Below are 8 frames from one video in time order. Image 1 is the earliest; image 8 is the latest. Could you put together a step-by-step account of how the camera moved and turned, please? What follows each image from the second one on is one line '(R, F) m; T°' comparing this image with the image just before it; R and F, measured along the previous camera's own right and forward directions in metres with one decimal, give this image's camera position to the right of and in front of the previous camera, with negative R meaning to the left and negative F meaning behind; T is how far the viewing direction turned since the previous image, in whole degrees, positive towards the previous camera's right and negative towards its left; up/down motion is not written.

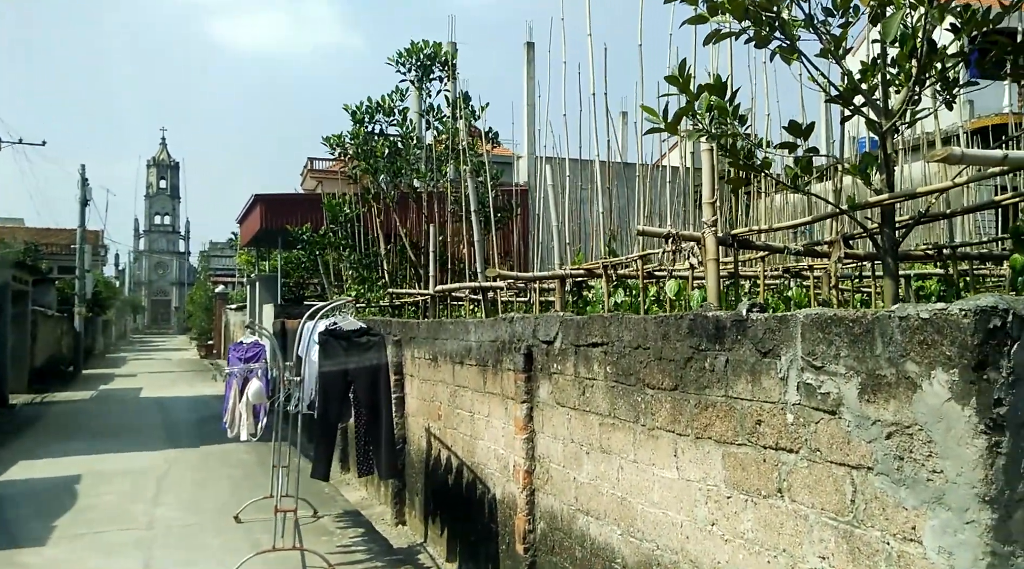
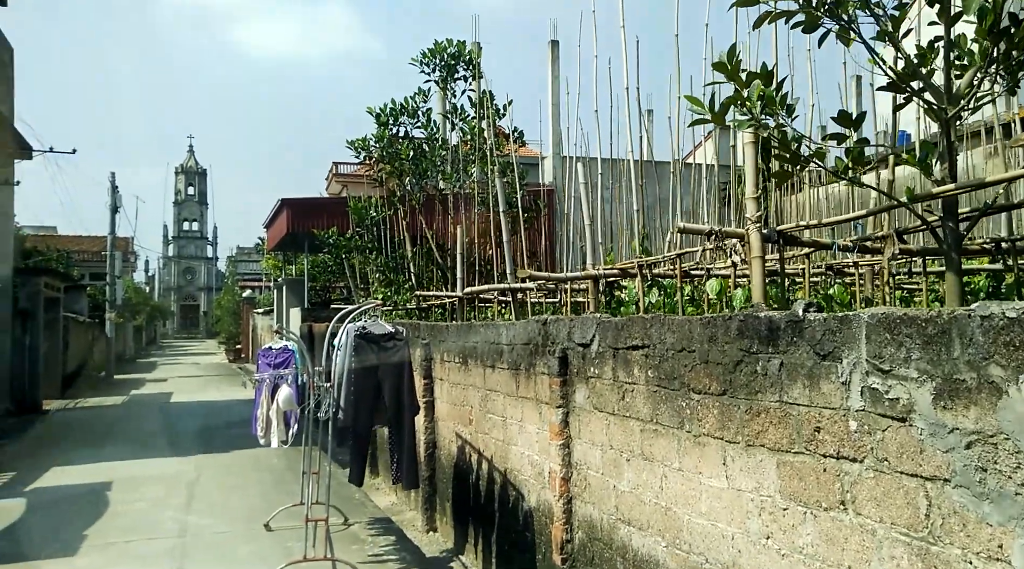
(0.0, +0.1) m; -2°
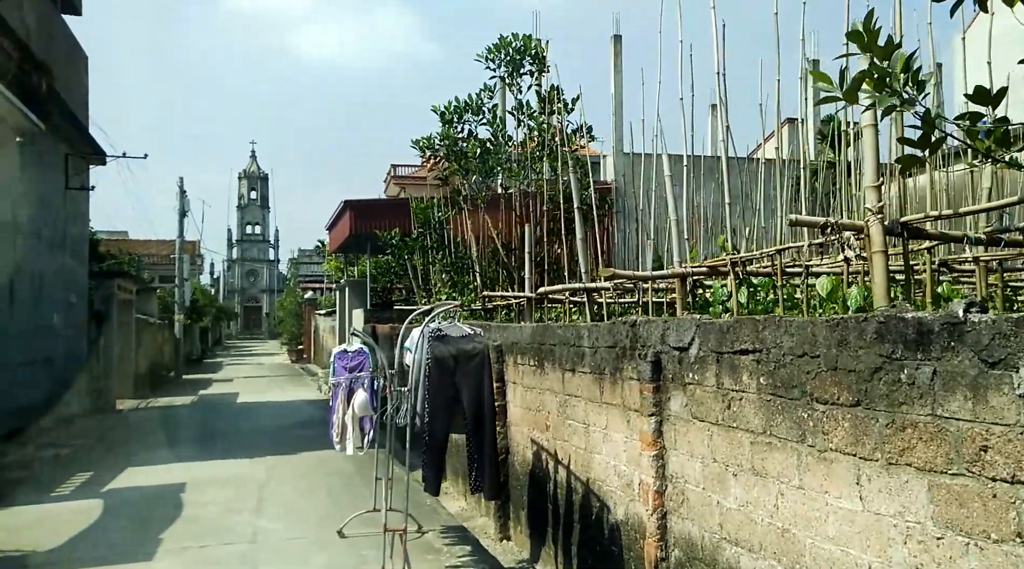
(-0.2, +0.2) m; -4°
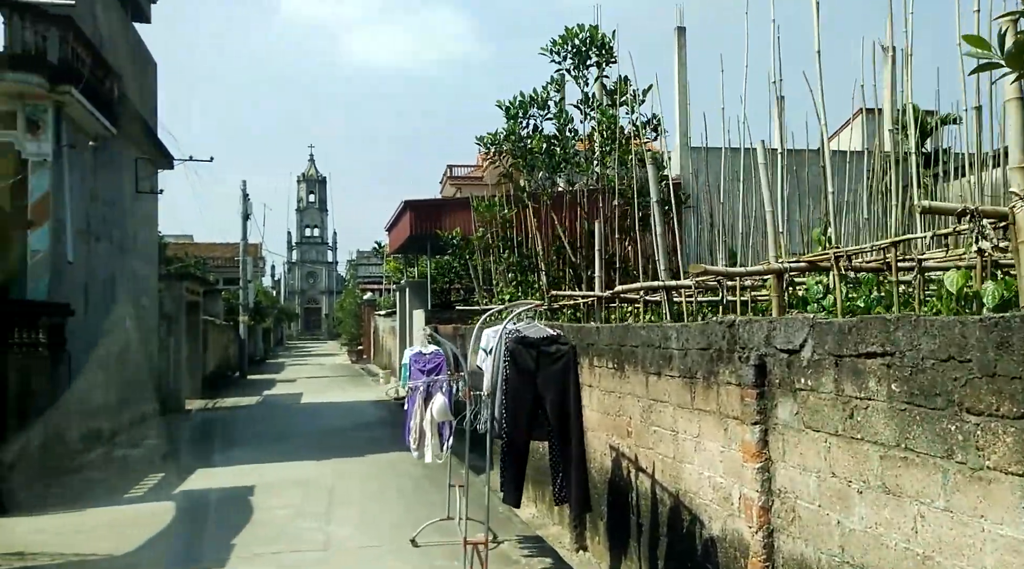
(-0.2, +0.3) m; -4°
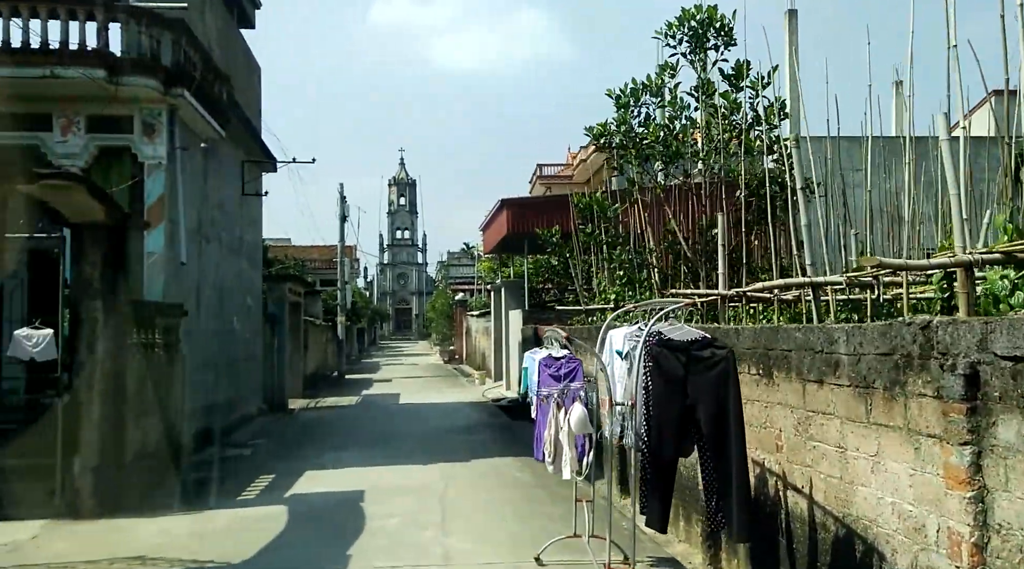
(-0.3, +0.4) m; -6°
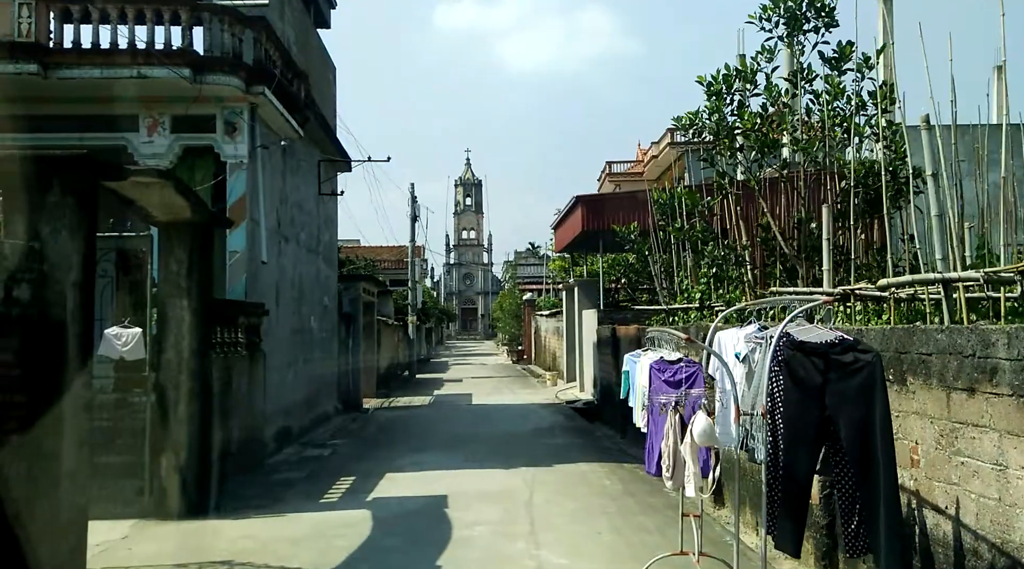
(-0.2, +0.3) m; -5°
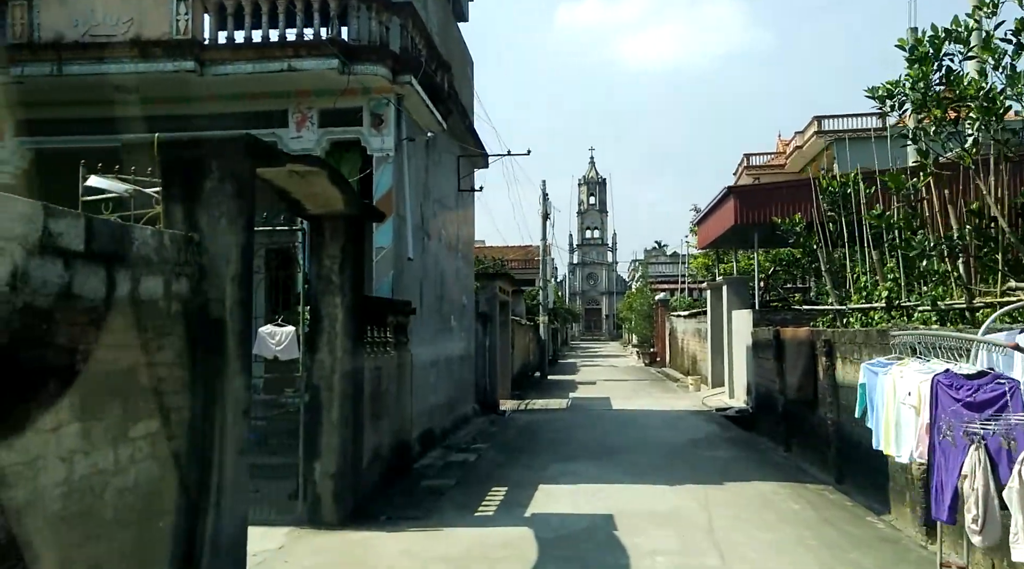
(-0.5, +0.7) m; -8°
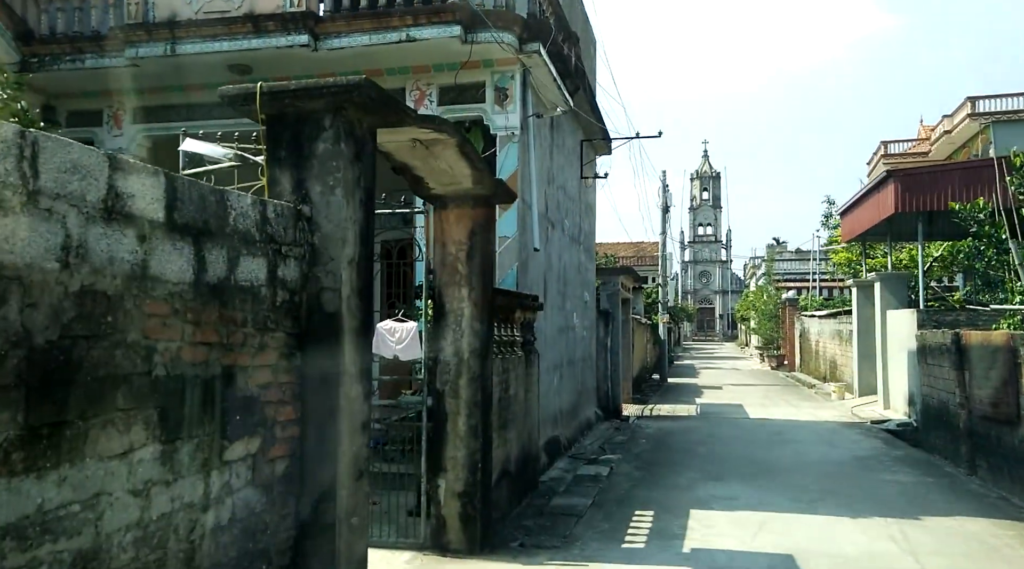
(-0.4, +1.1) m; -7°
